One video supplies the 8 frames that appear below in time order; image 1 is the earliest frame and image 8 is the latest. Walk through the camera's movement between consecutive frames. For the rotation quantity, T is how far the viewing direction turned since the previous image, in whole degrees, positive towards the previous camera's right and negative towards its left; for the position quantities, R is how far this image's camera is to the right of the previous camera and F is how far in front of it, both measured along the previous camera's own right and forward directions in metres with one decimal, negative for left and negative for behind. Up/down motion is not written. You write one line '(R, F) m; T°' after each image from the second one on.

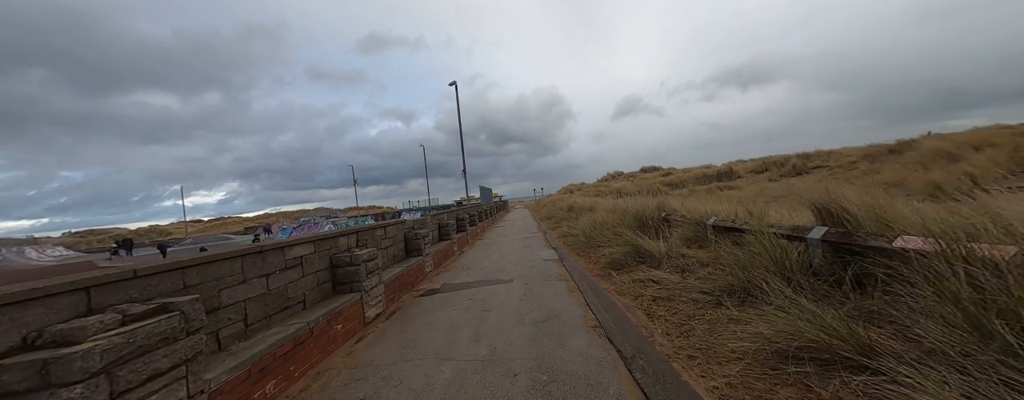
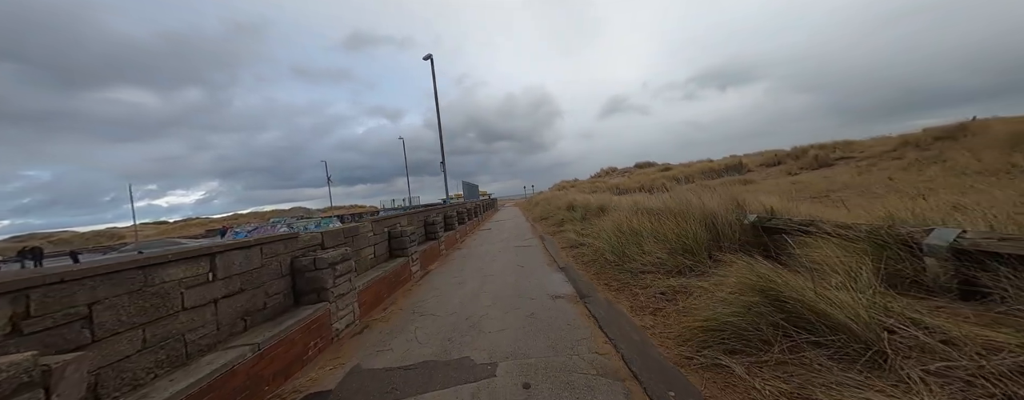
(0.0, +2.0) m; +2°
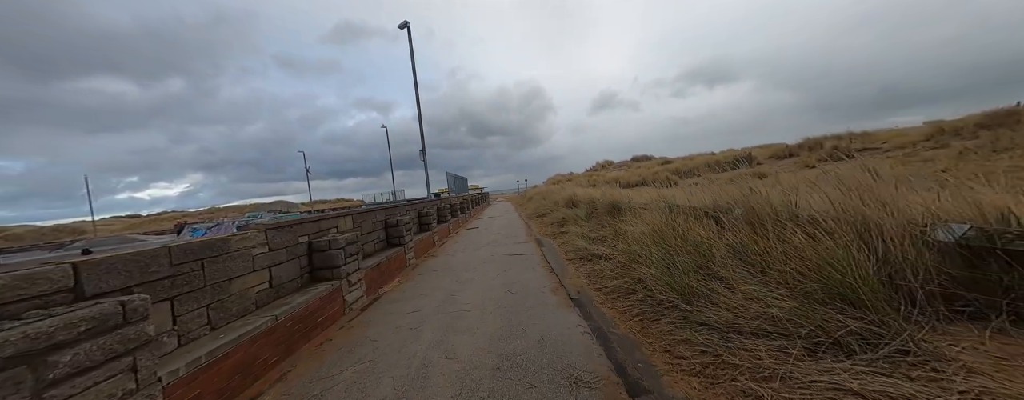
(+0.1, +1.4) m; +1°
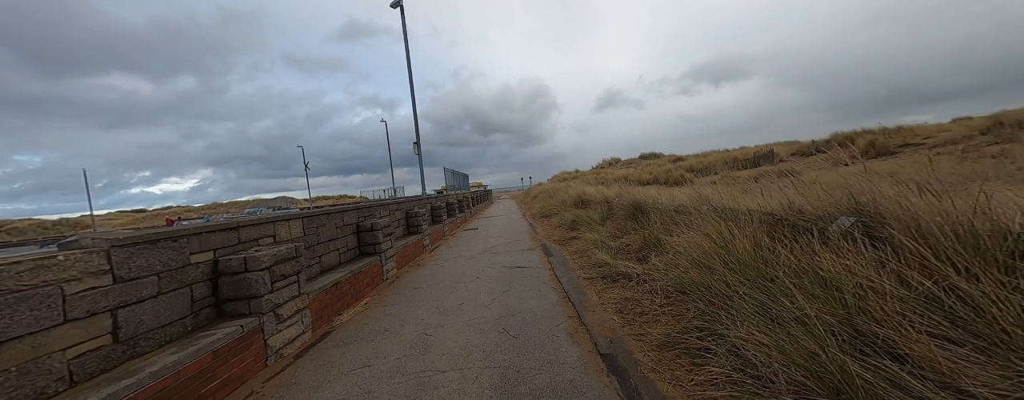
(0.0, +0.9) m; -1°
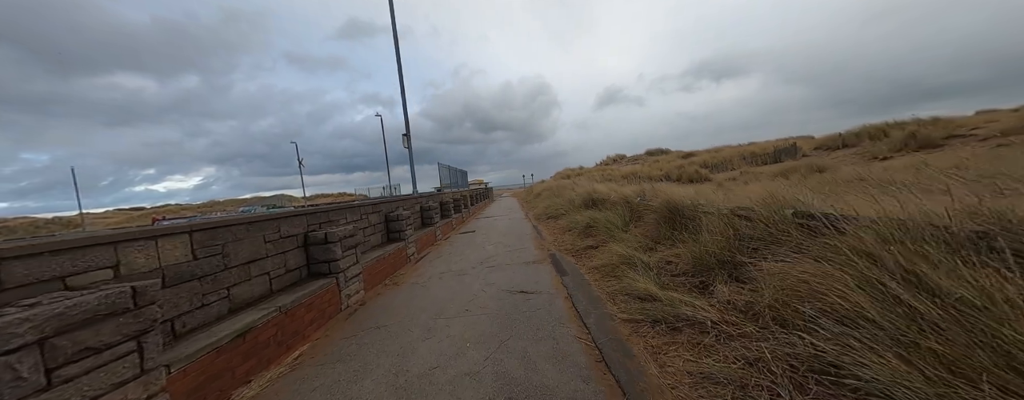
(0.0, +1.0) m; 0°
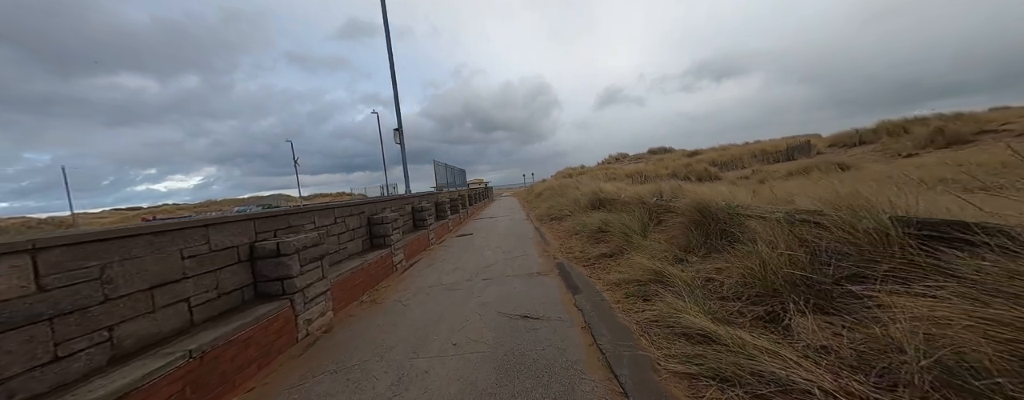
(0.0, +0.6) m; 0°
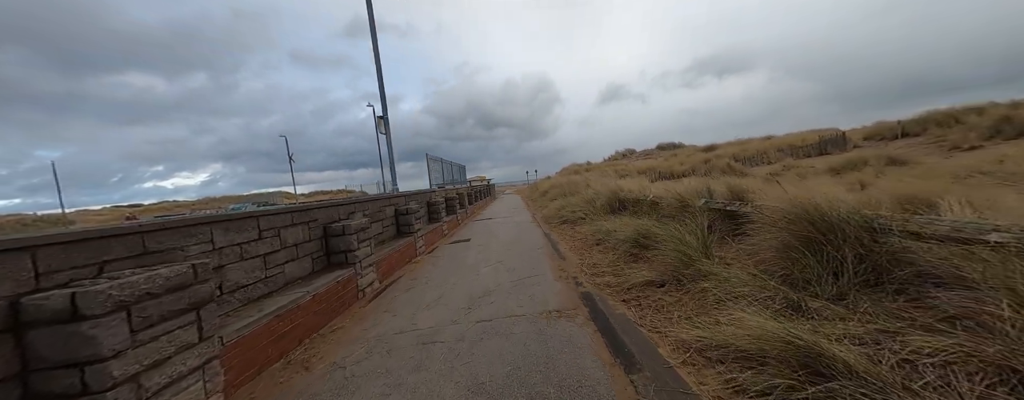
(0.0, +1.1) m; -1°
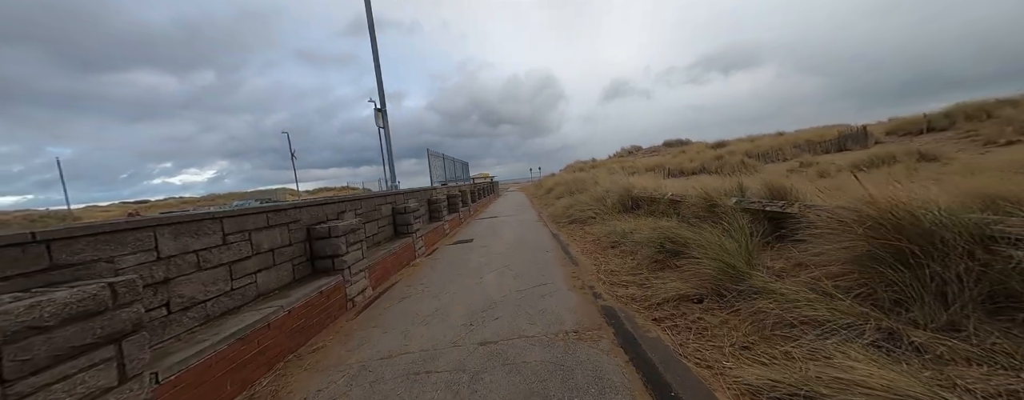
(0.0, +0.4) m; -1°
